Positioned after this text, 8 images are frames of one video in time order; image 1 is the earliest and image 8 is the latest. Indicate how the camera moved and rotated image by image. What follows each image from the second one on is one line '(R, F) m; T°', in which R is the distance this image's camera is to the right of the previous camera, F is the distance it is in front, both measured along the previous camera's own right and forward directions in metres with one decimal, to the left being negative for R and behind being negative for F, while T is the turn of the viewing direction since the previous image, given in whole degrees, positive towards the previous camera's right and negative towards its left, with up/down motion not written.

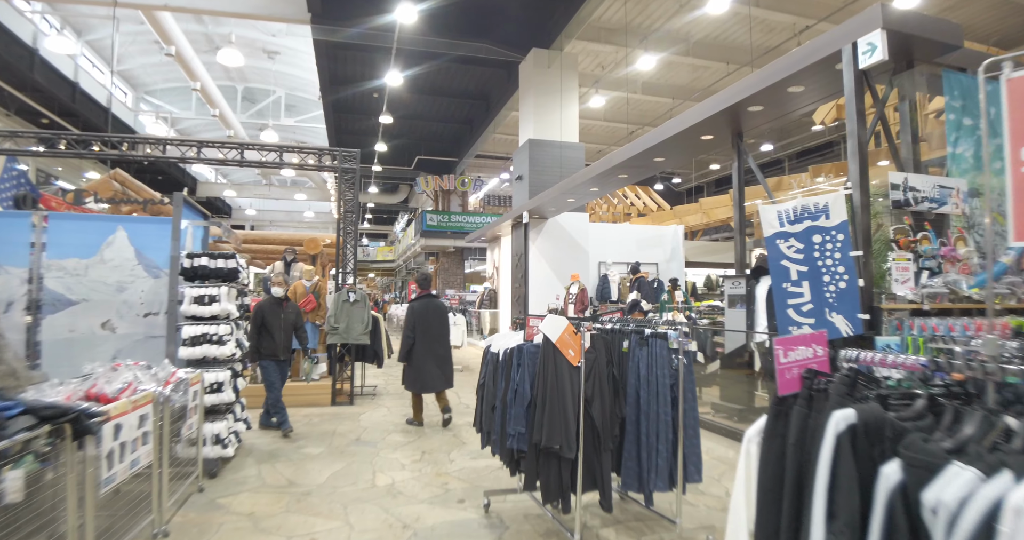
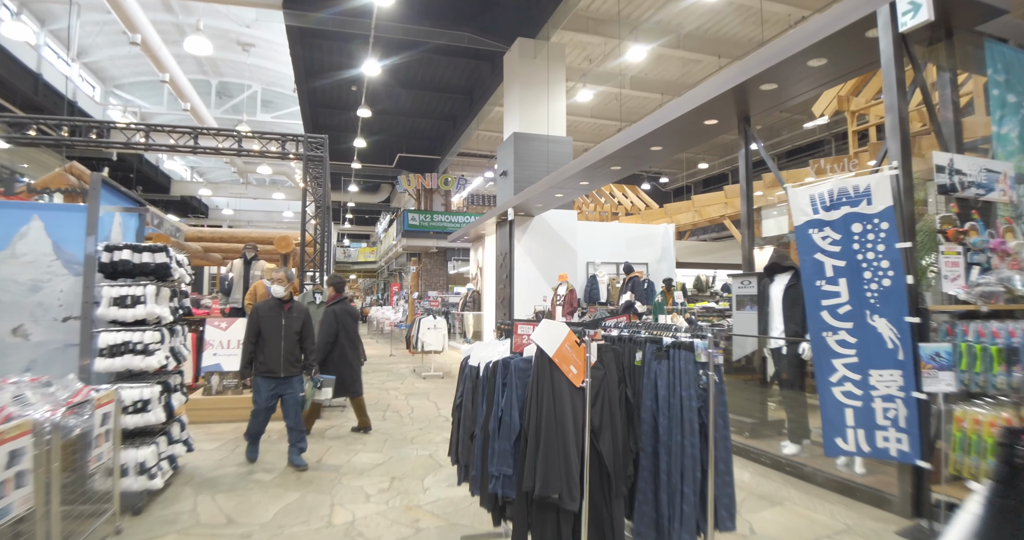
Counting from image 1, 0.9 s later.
(0.0, +0.6) m; +2°
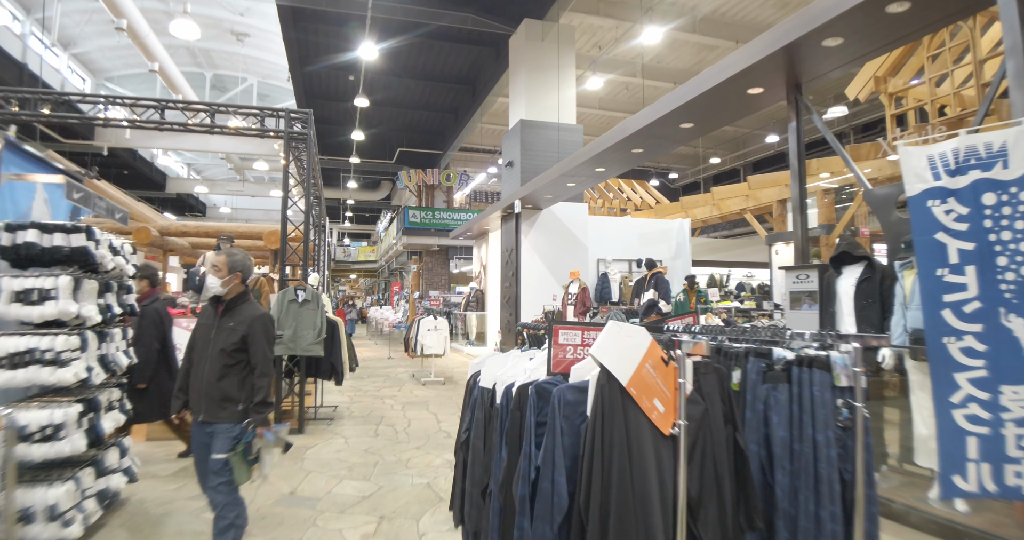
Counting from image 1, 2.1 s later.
(-0.1, +0.7) m; 0°
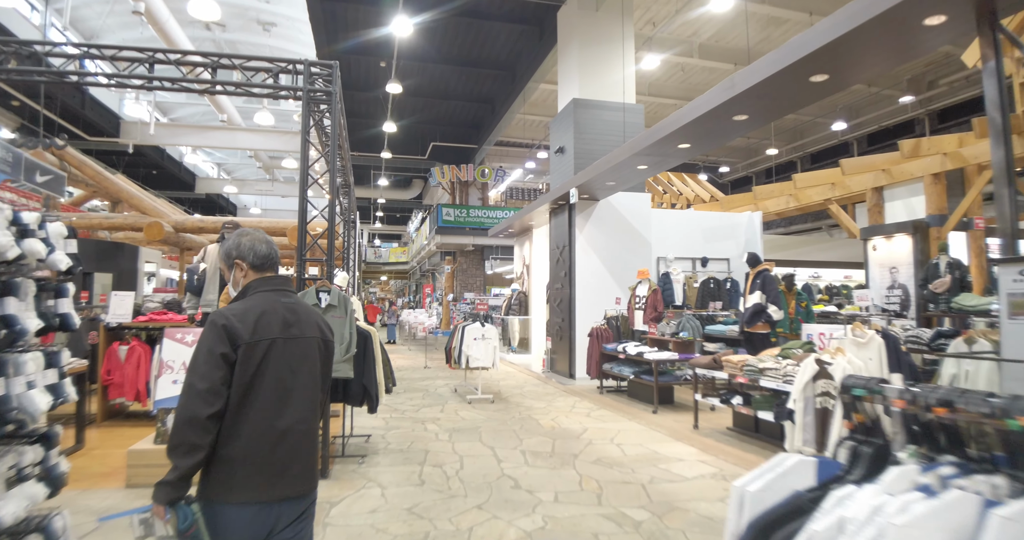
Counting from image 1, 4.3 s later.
(-0.4, +1.1) m; -3°
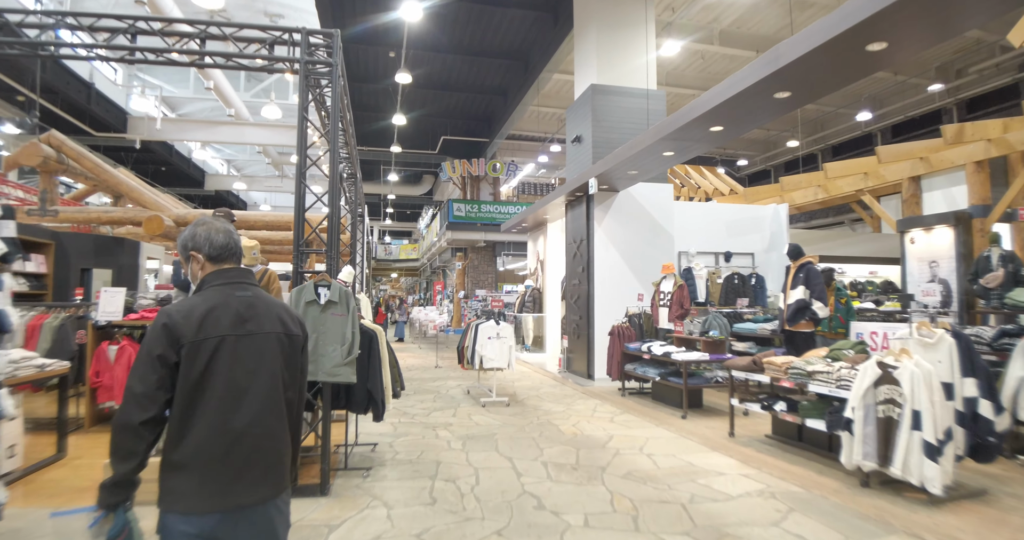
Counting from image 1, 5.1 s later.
(-0.1, +0.4) m; -1°
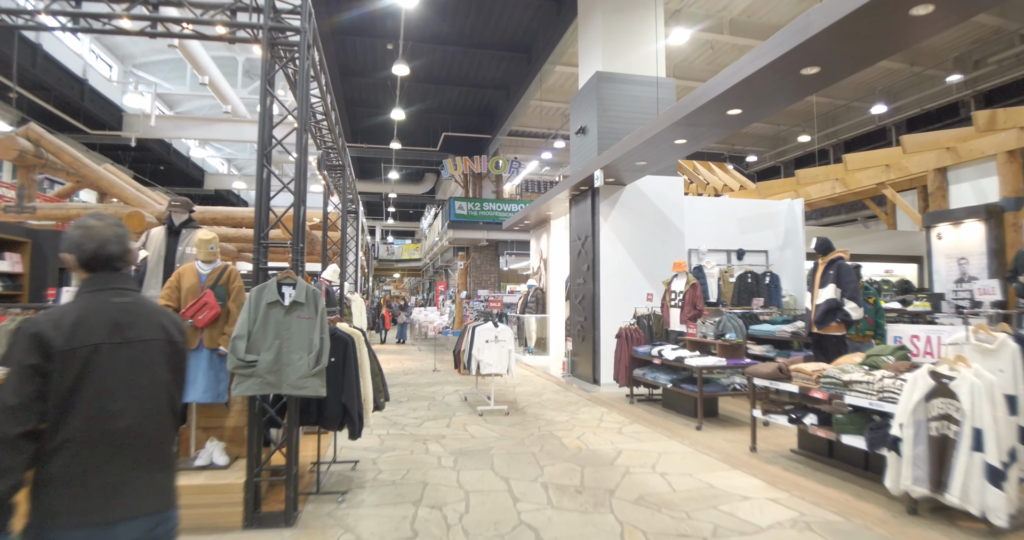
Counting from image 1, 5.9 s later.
(+0.1, +0.4) m; -1°
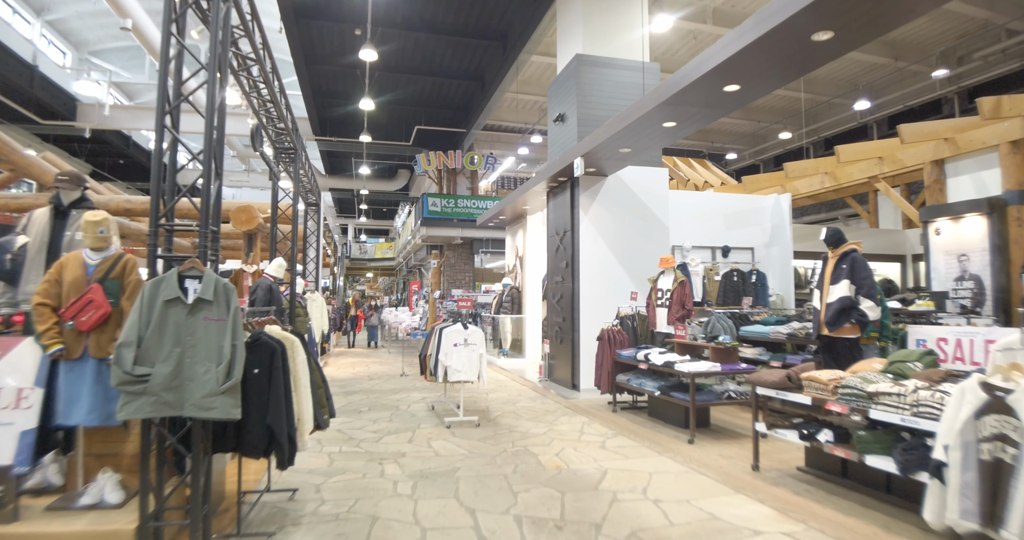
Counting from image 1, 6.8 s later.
(+0.1, +0.6) m; +3°
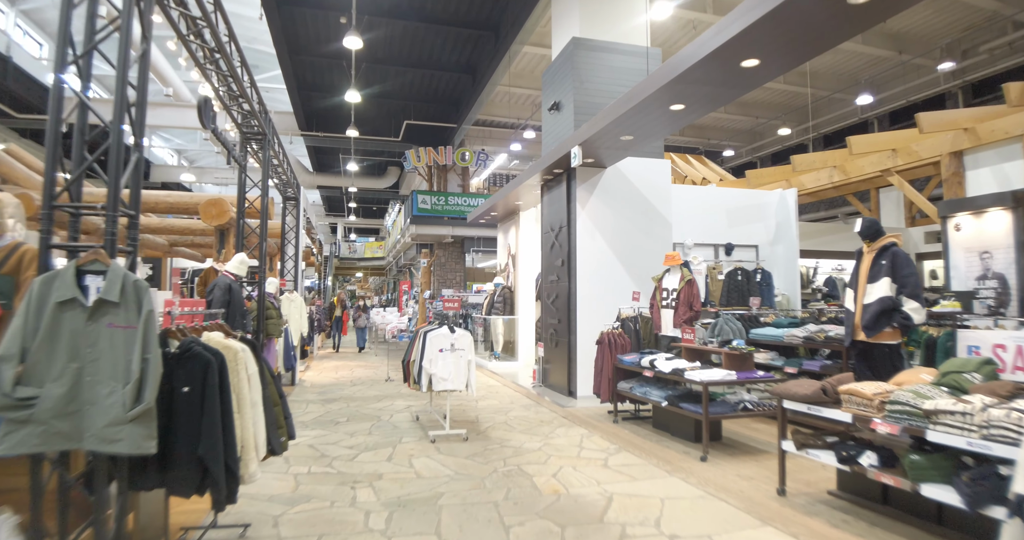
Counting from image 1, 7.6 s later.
(0.0, +0.5) m; +1°
